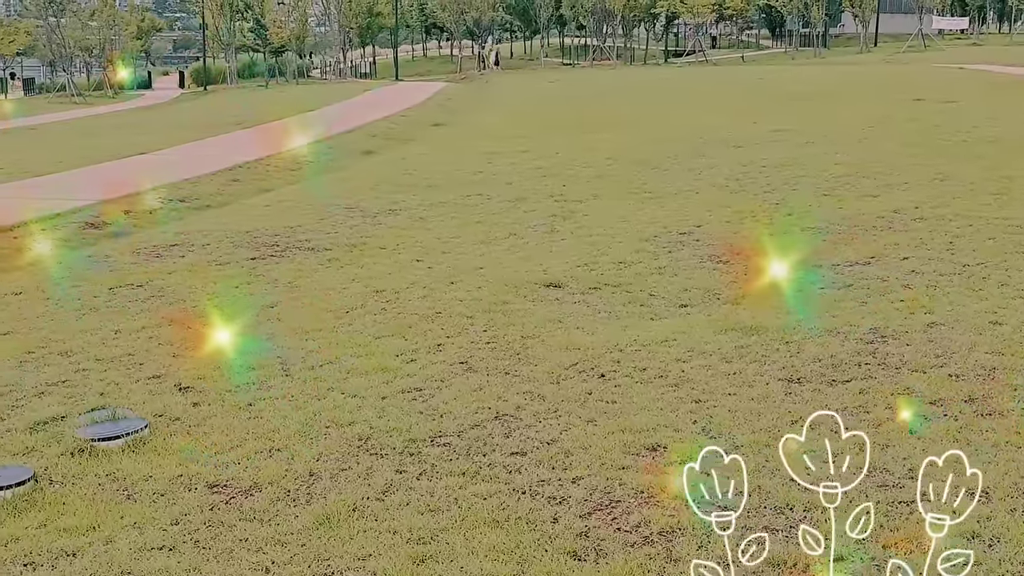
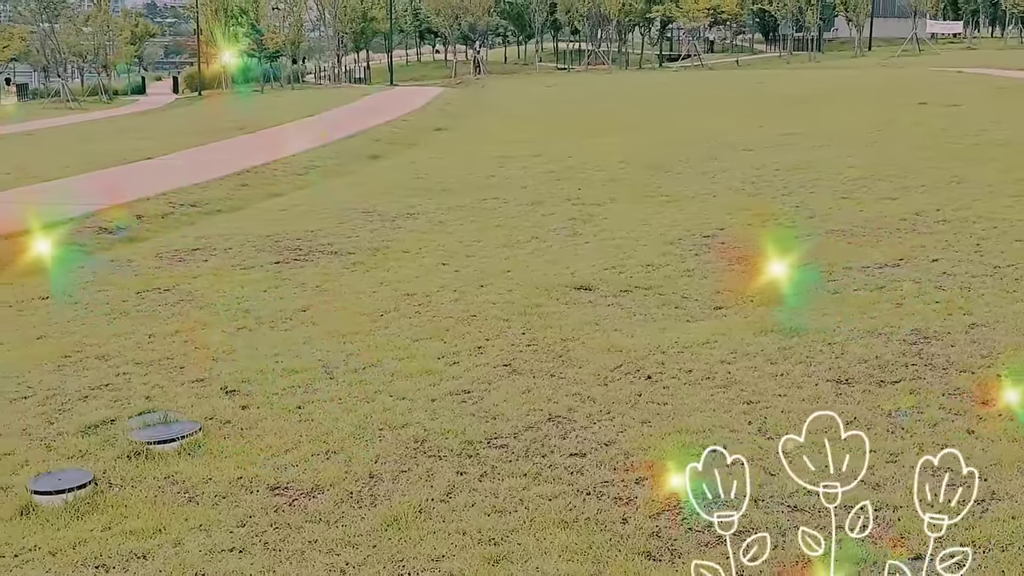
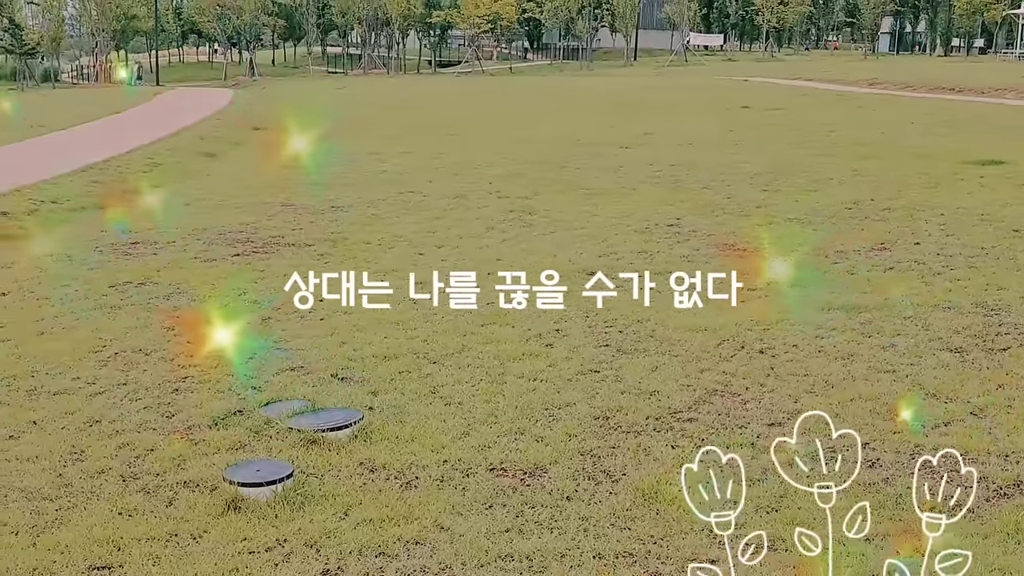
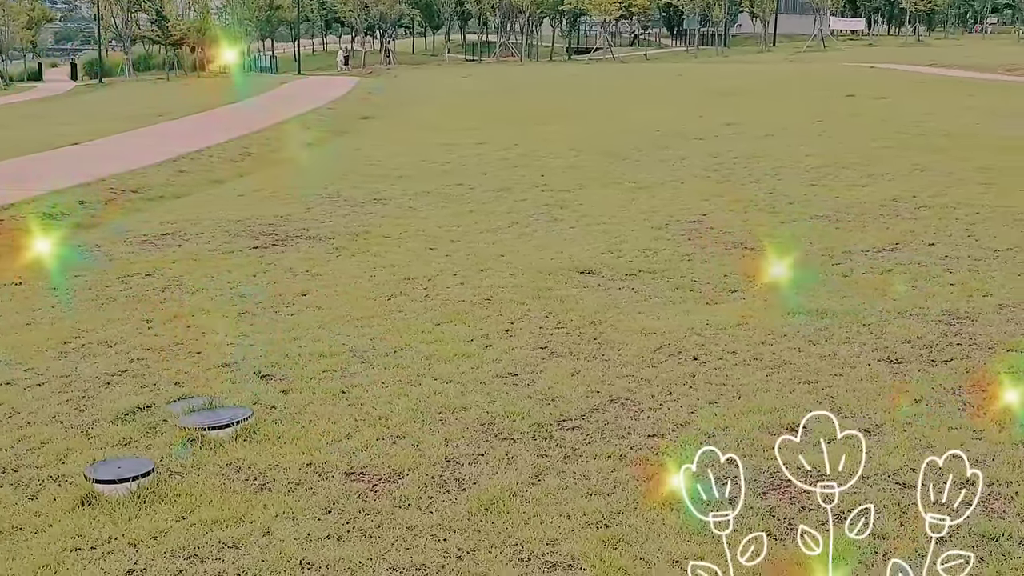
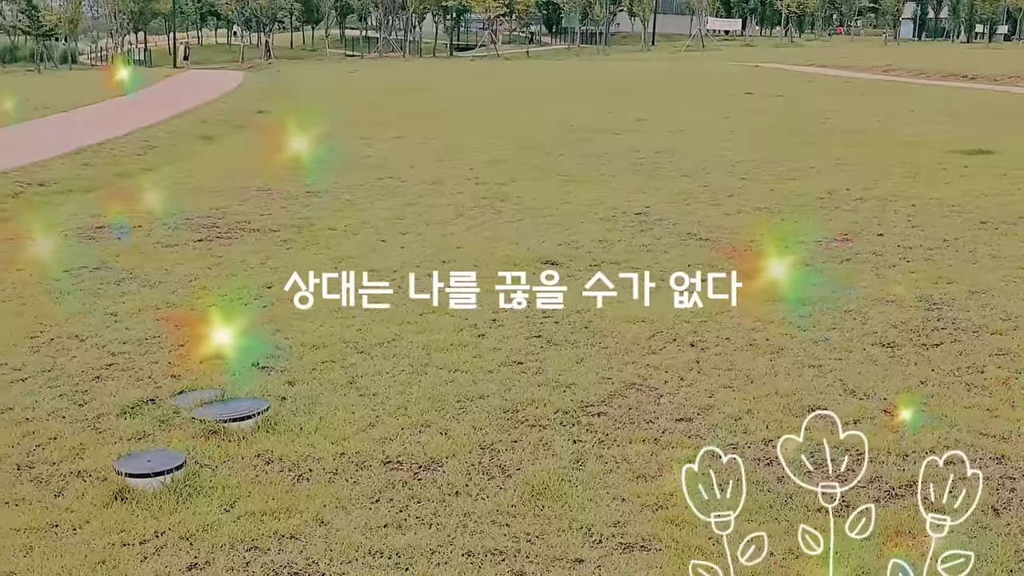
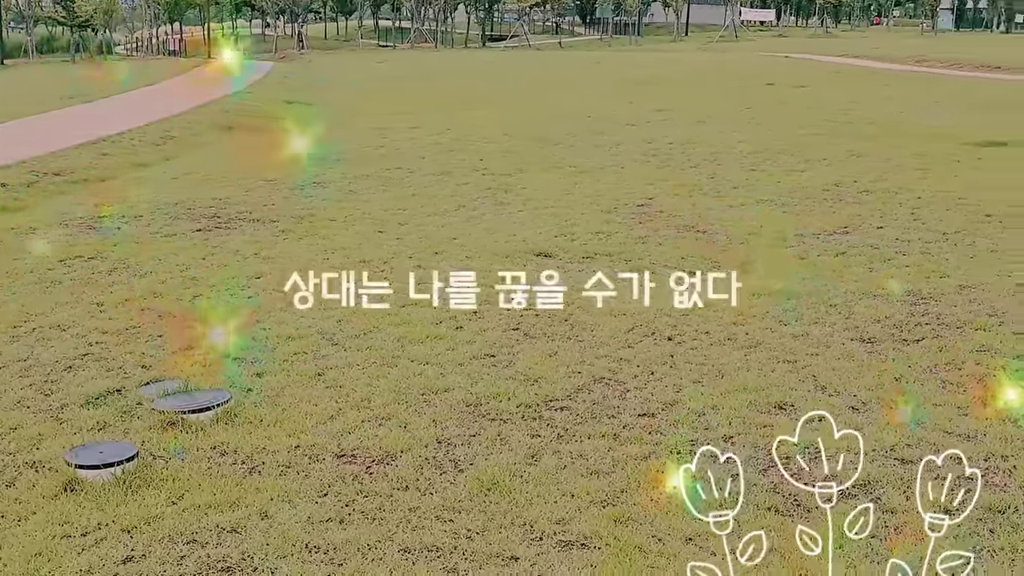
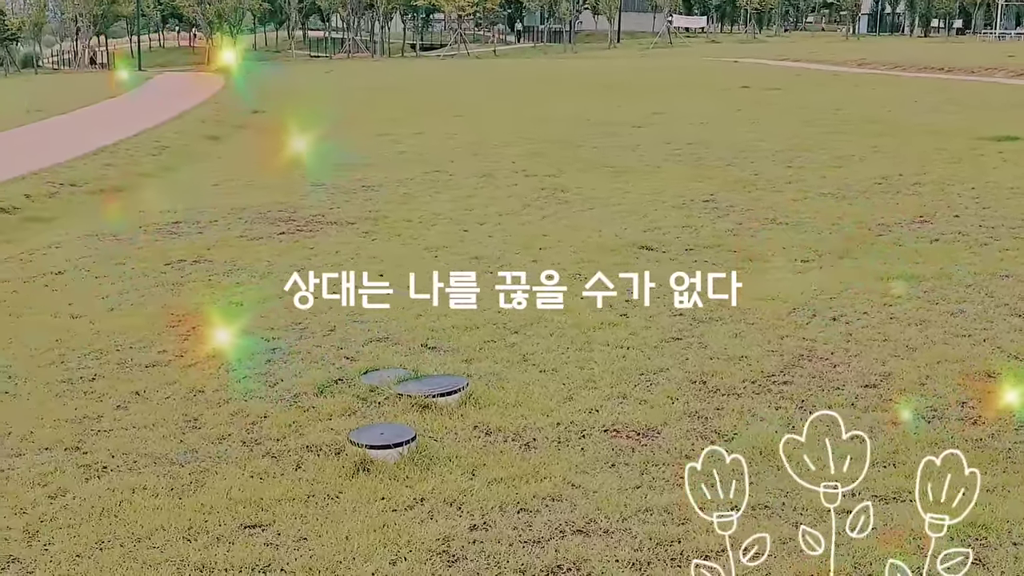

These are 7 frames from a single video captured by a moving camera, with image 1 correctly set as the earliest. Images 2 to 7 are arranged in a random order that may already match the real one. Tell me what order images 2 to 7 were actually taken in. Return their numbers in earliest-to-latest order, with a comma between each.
2, 4, 6, 5, 3, 7
